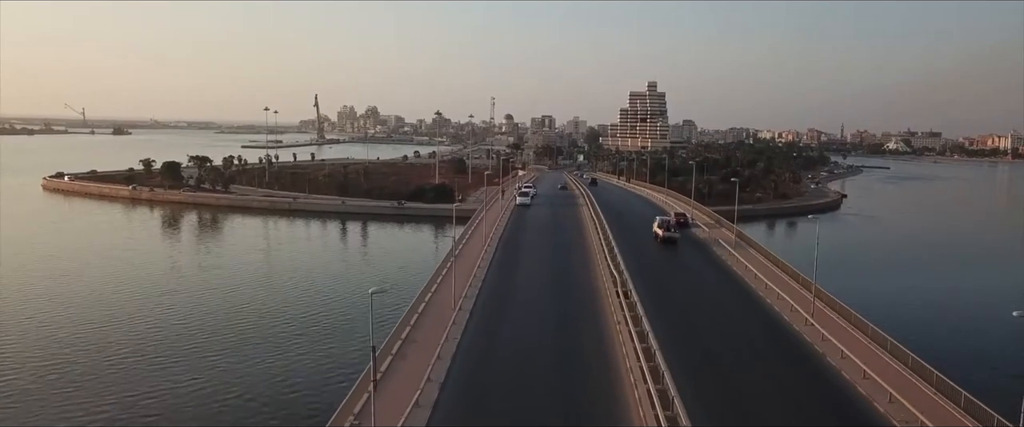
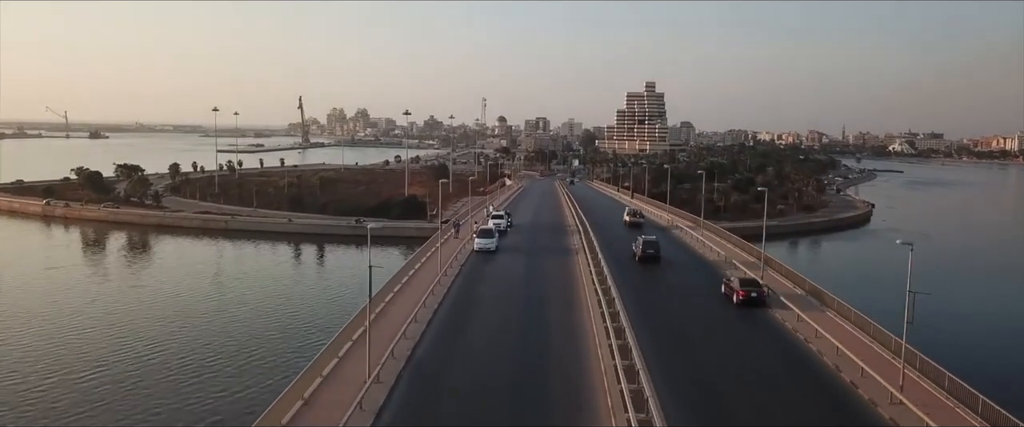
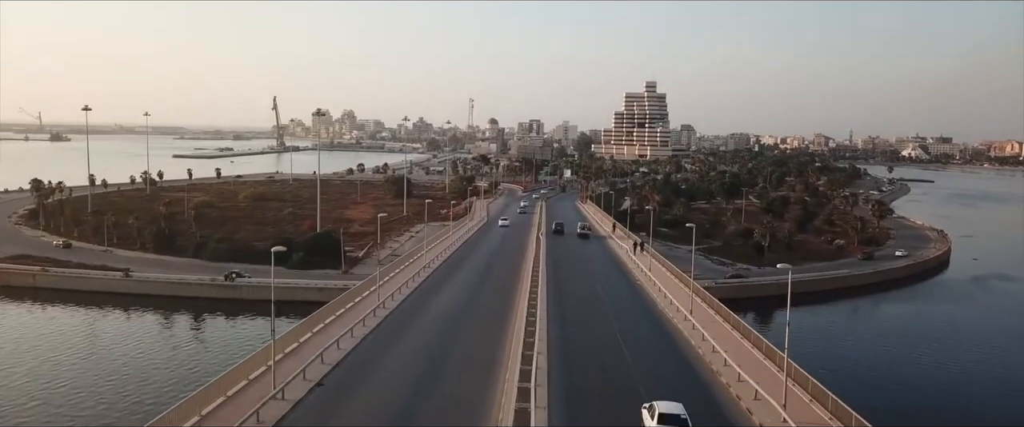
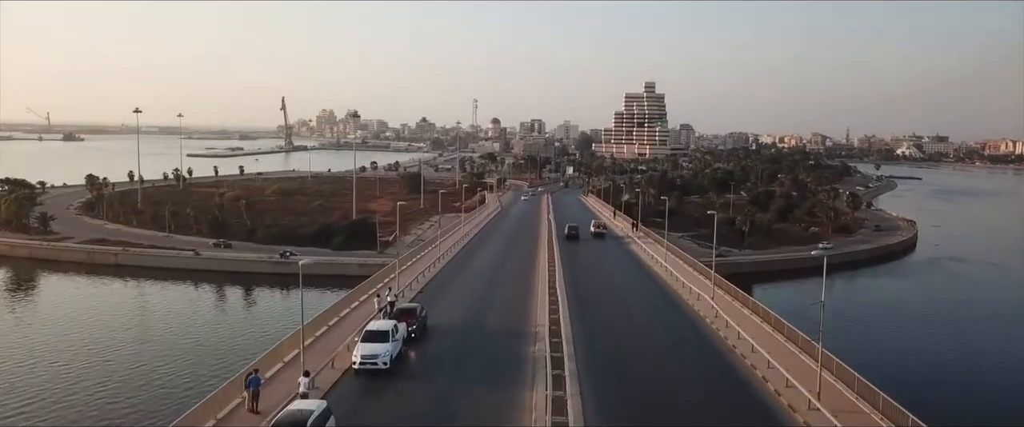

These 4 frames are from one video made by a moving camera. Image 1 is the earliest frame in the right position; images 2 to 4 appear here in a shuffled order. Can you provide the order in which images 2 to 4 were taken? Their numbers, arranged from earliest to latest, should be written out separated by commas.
2, 4, 3
